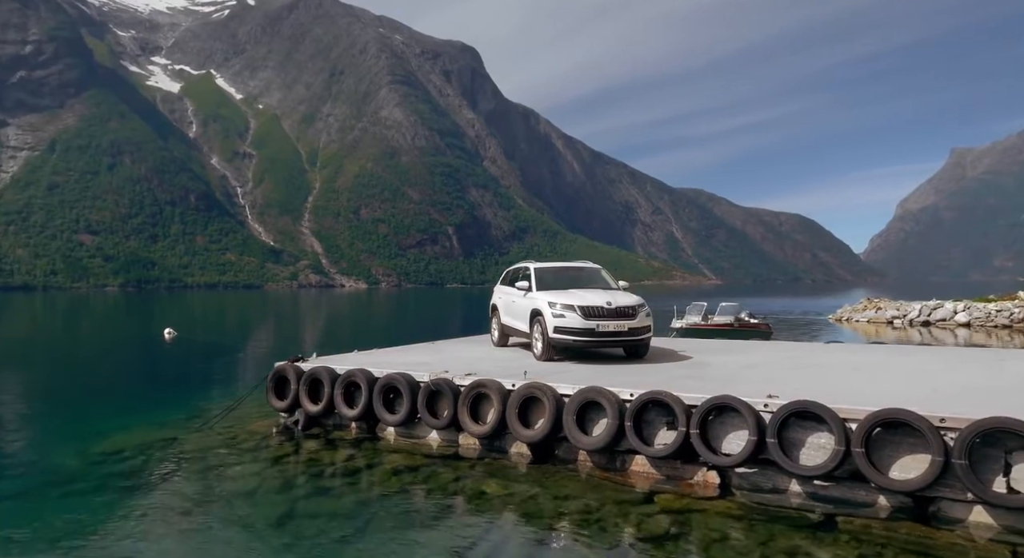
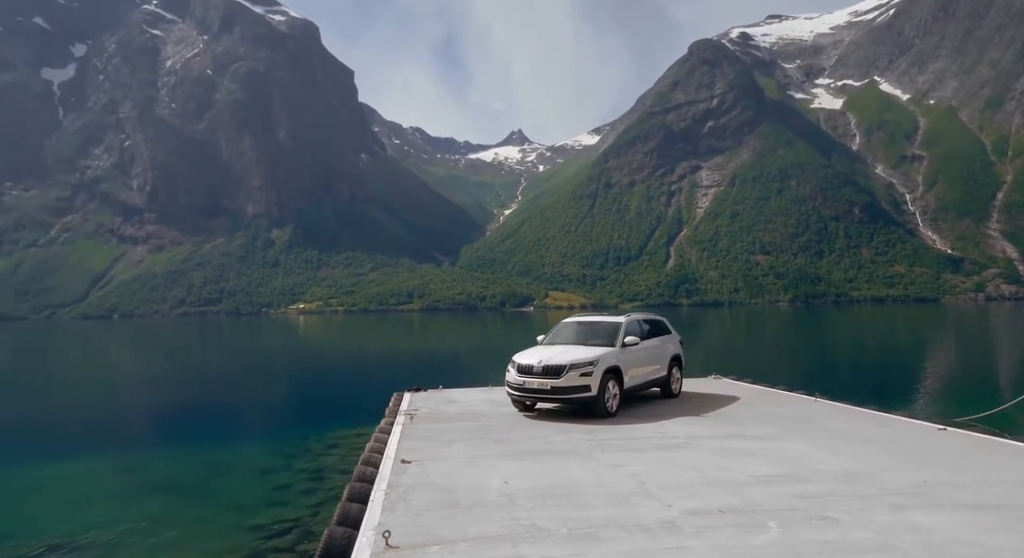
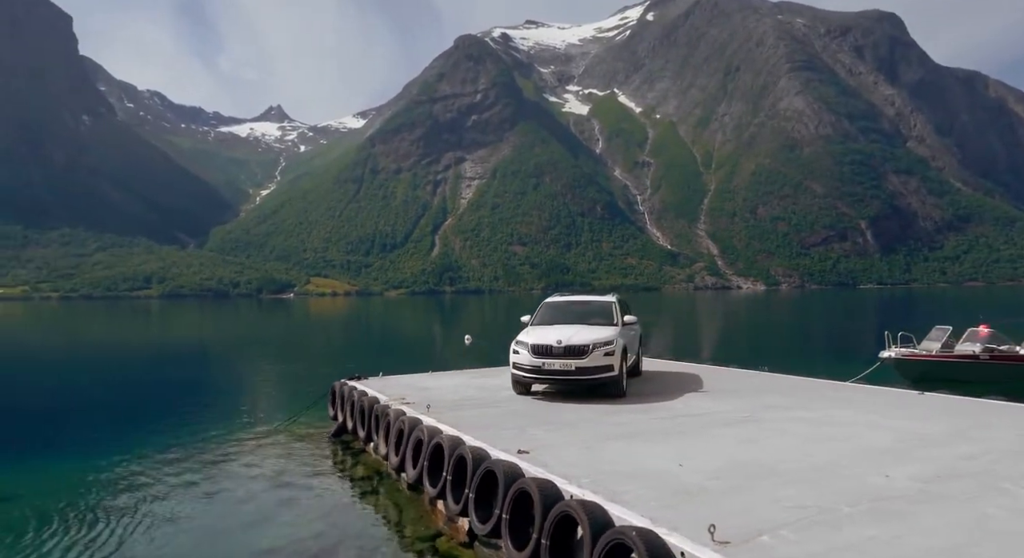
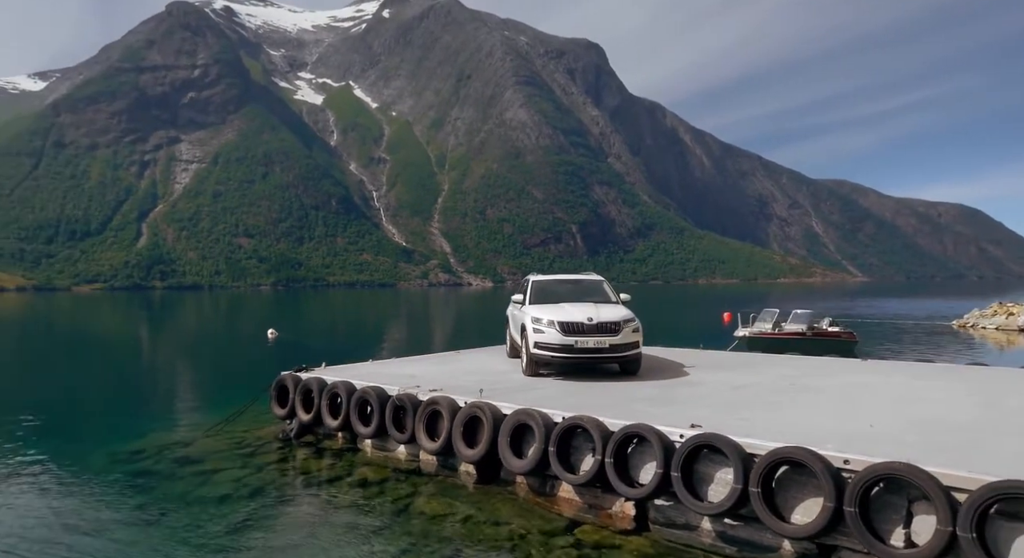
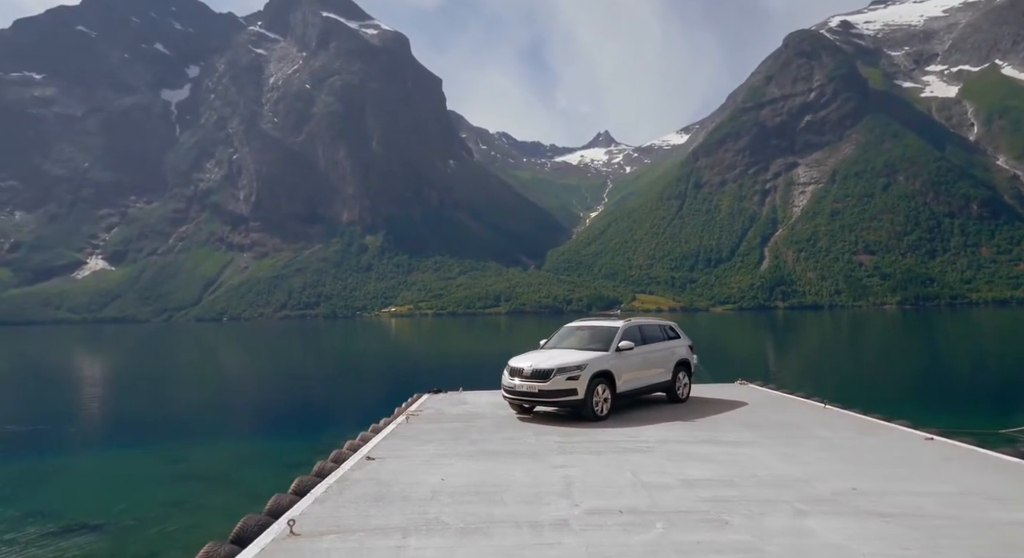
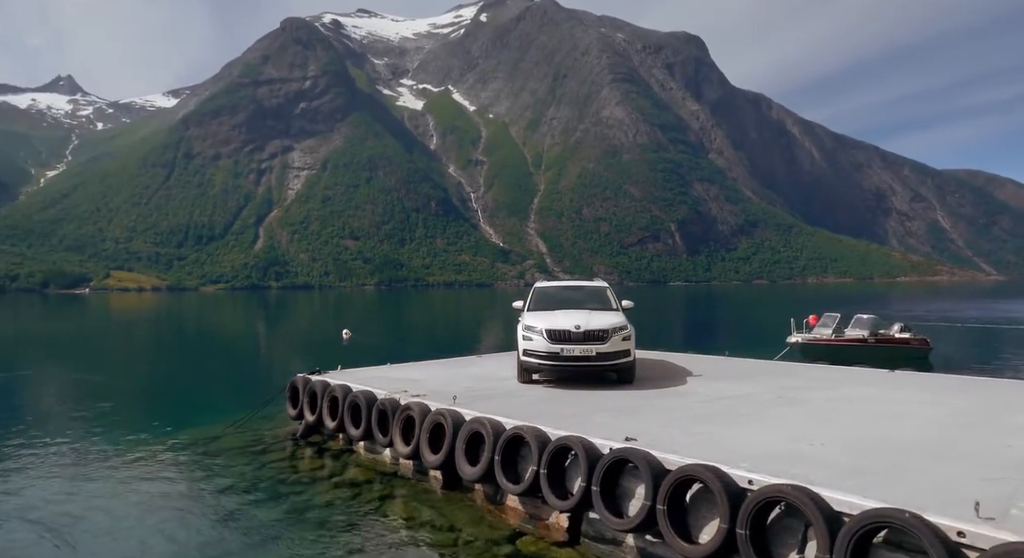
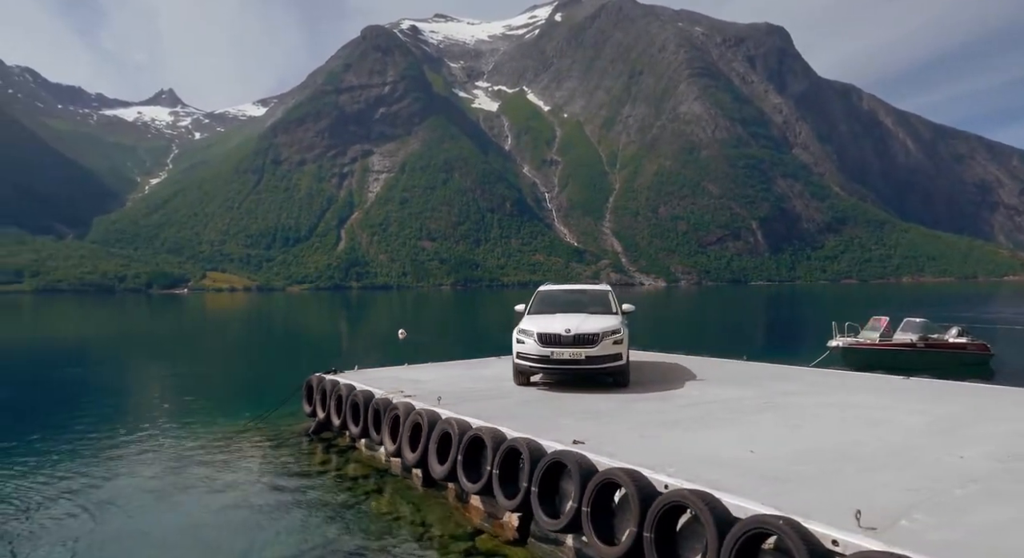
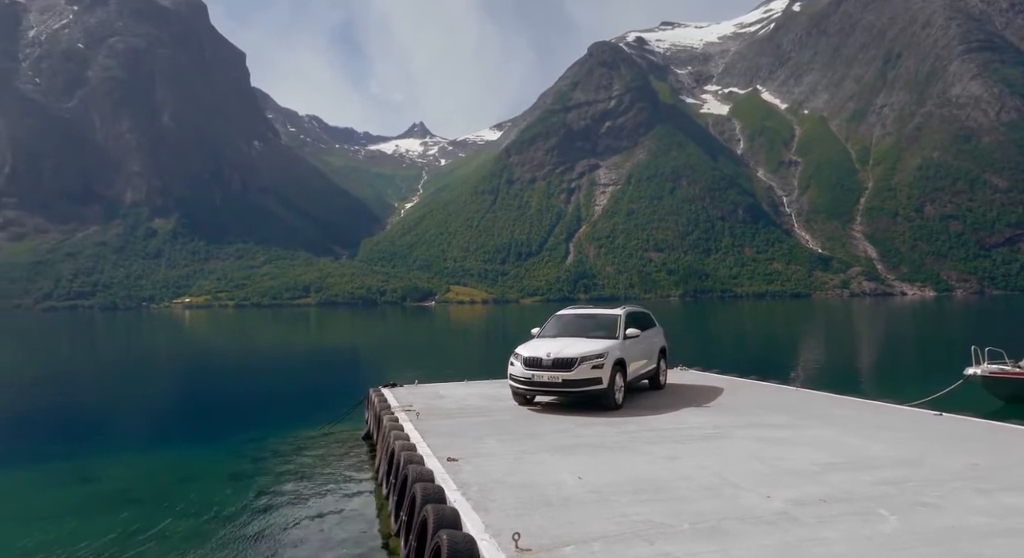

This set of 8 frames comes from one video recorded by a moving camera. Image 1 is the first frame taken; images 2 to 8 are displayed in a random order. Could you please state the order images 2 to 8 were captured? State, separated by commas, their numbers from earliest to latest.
4, 6, 7, 3, 8, 2, 5
